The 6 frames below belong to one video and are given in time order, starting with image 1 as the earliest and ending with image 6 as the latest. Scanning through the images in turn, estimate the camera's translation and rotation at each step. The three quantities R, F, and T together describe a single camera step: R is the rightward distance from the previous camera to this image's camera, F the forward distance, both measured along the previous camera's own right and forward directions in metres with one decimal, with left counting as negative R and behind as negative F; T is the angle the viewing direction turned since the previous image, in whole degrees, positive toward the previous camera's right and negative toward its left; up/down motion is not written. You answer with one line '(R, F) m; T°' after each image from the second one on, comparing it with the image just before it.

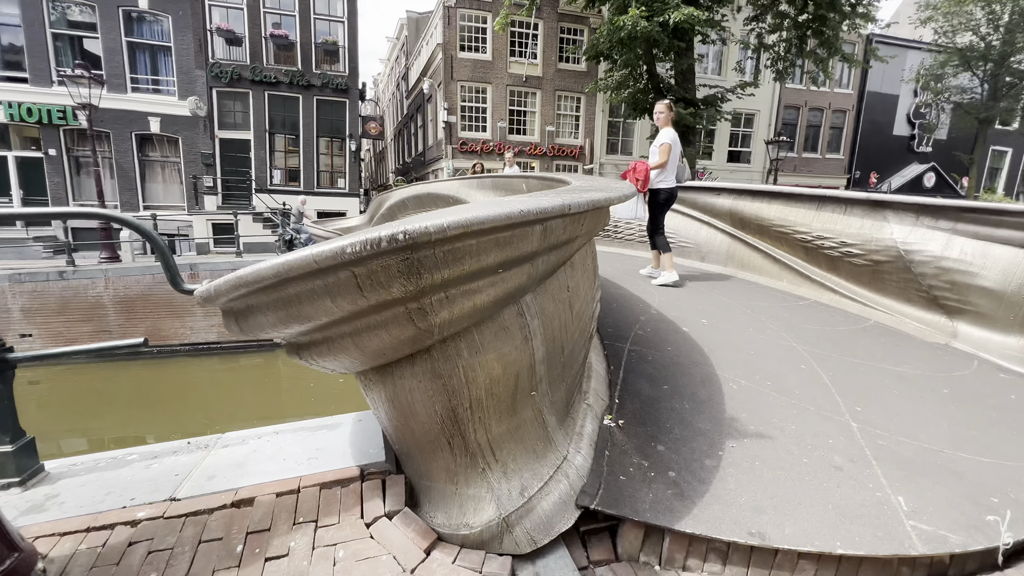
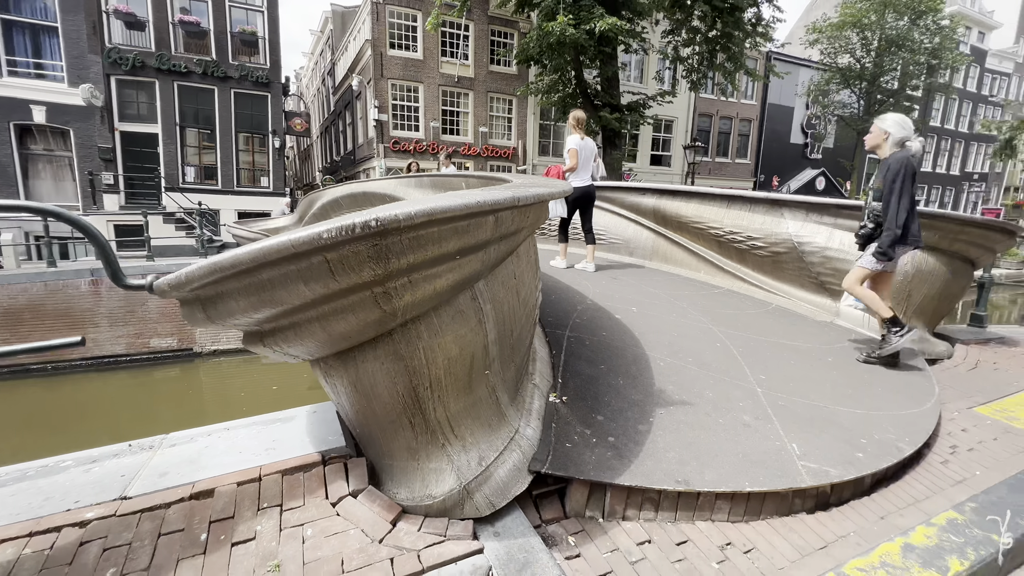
(-0.1, -0.2) m; +8°
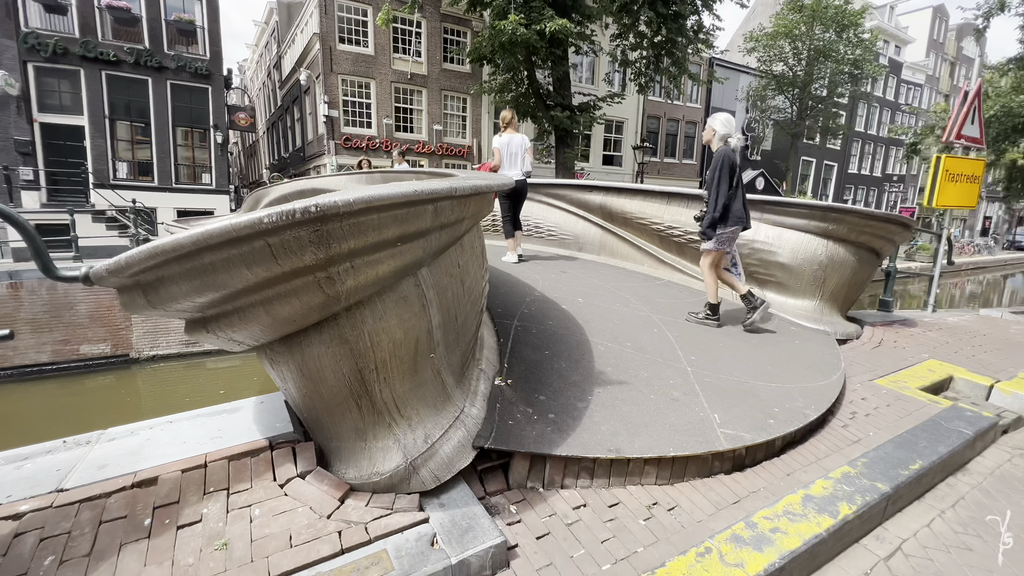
(+0.1, -0.1) m; +5°
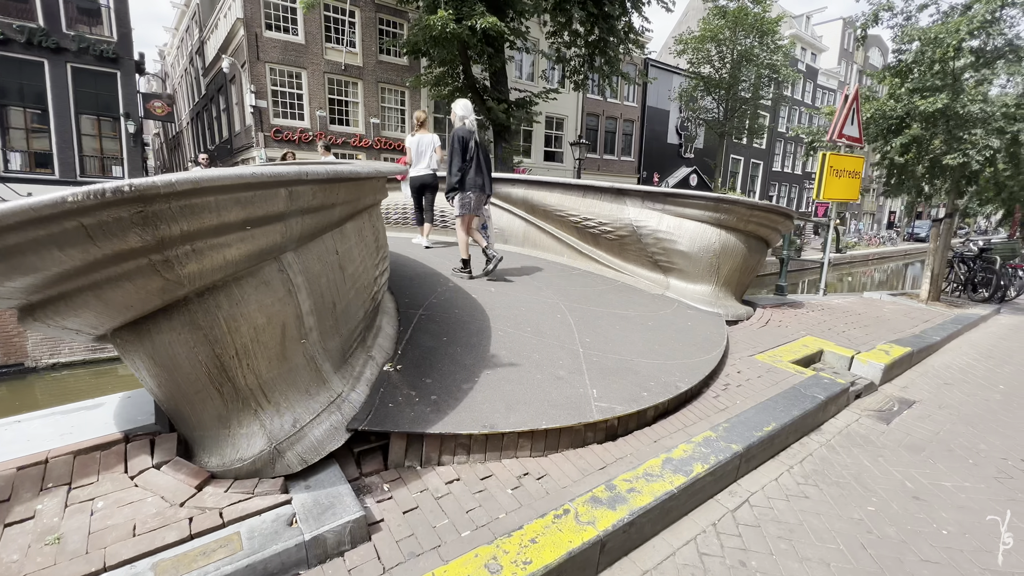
(+0.4, -0.1) m; +6°
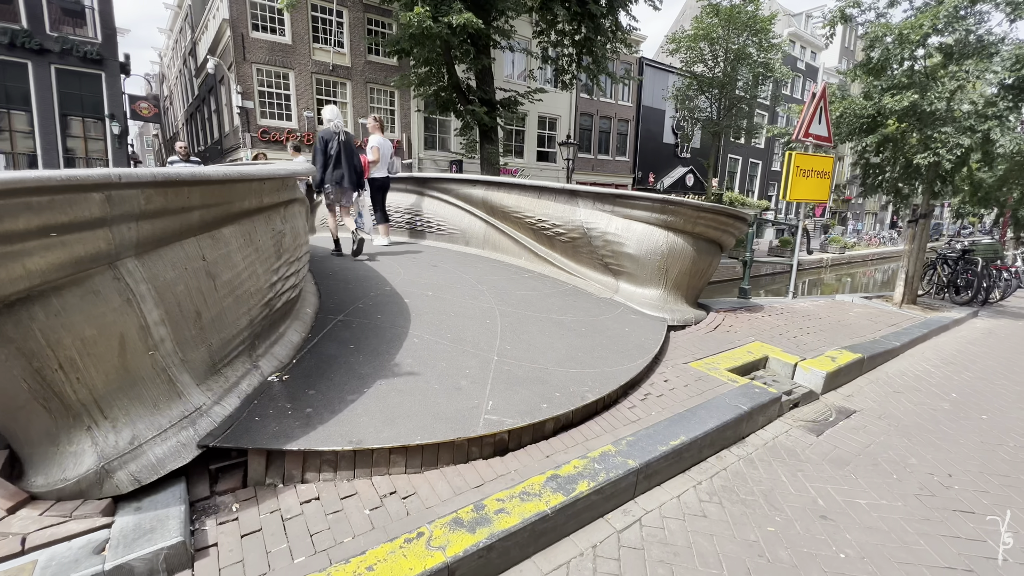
(+0.6, +0.1) m; -1°
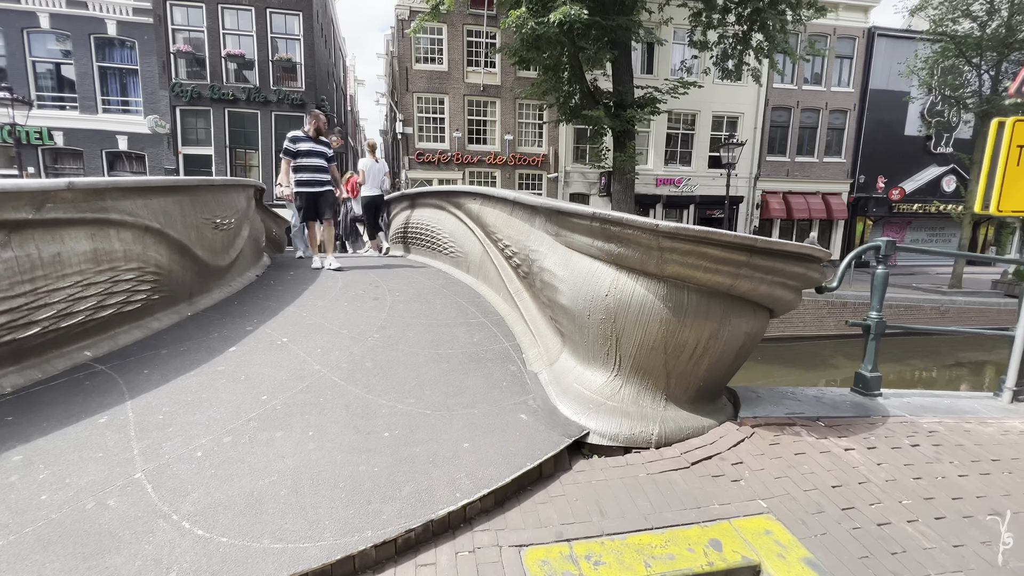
(+2.1, +2.0) m; -24°
